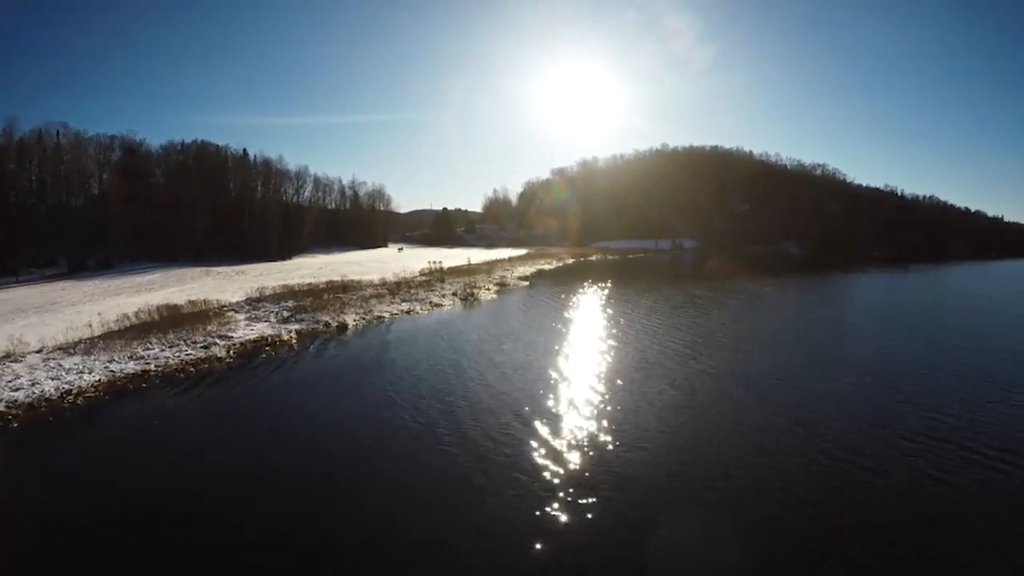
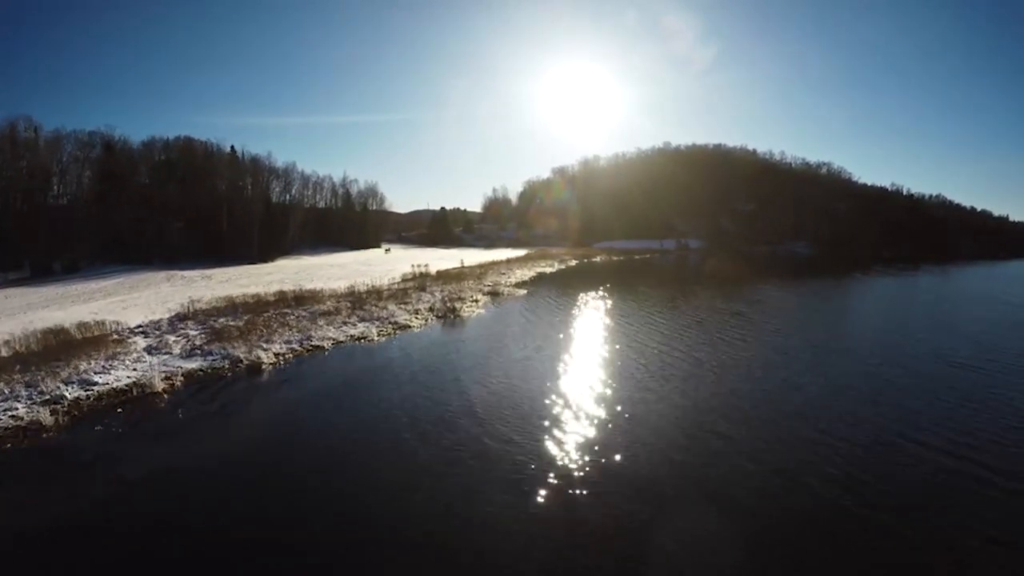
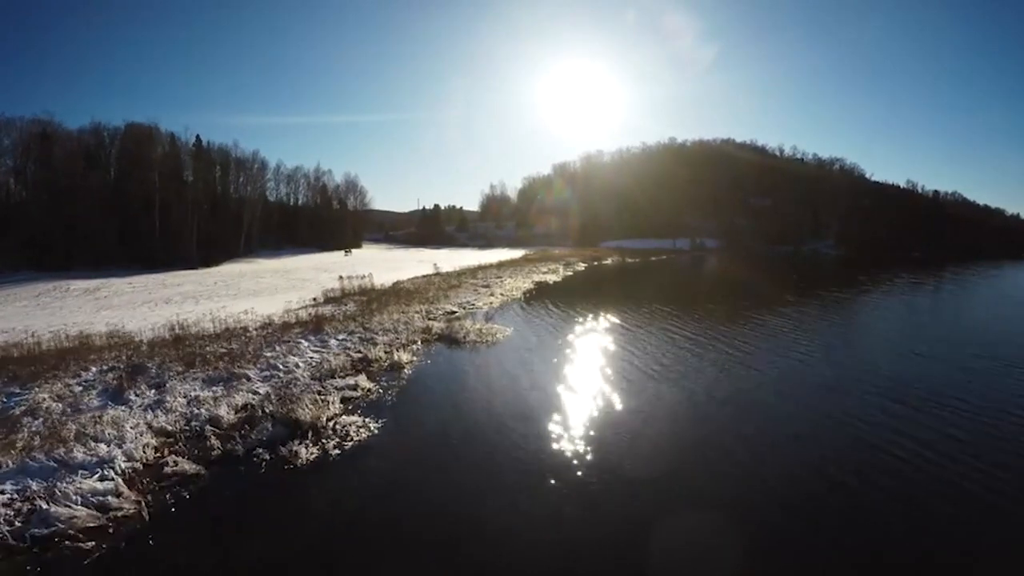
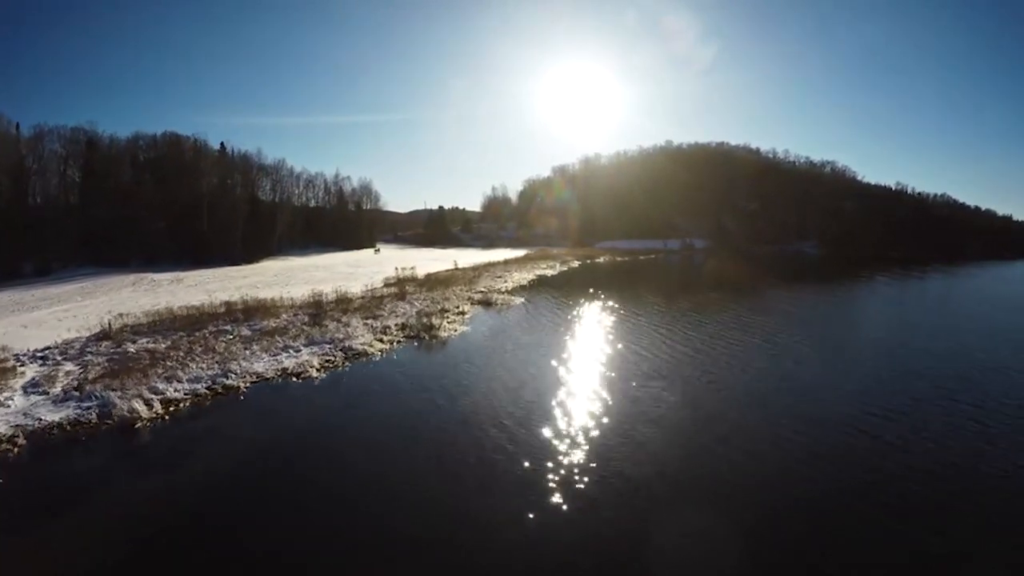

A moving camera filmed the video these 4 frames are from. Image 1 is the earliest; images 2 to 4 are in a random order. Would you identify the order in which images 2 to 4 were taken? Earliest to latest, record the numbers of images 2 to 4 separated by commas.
2, 4, 3
